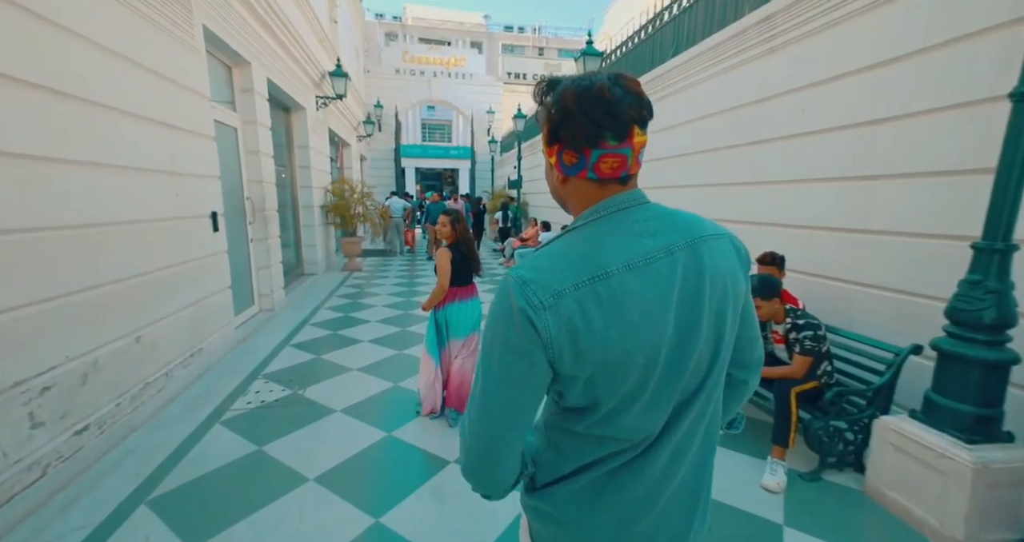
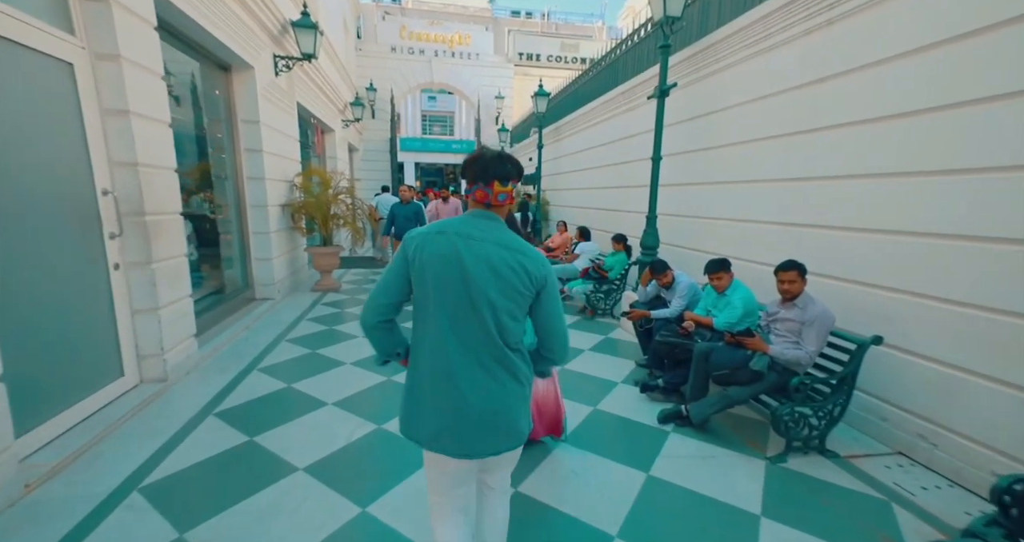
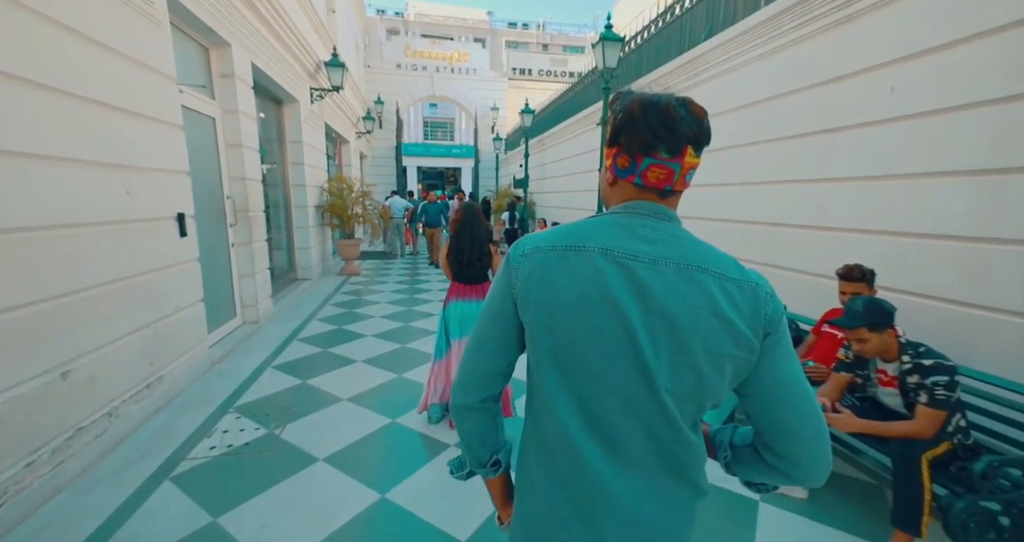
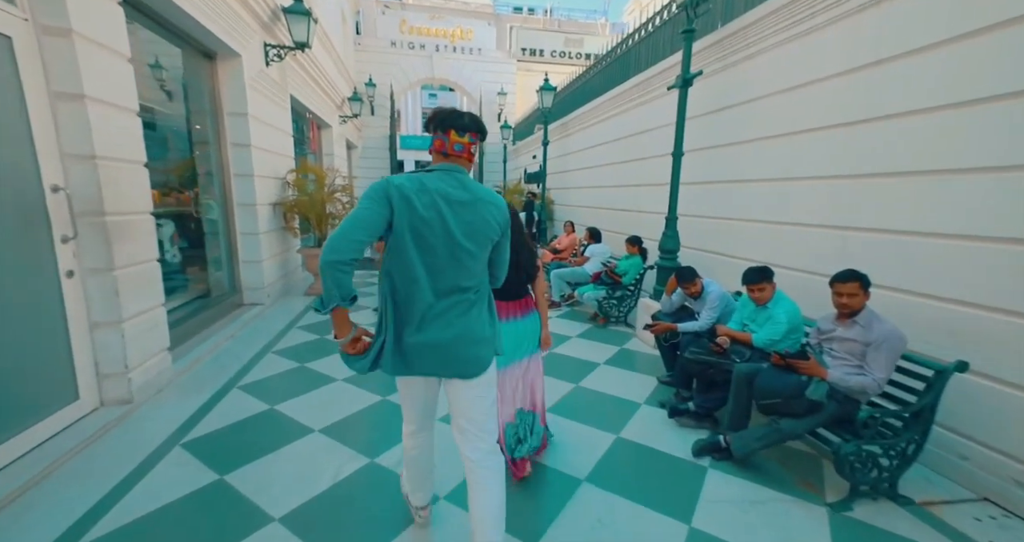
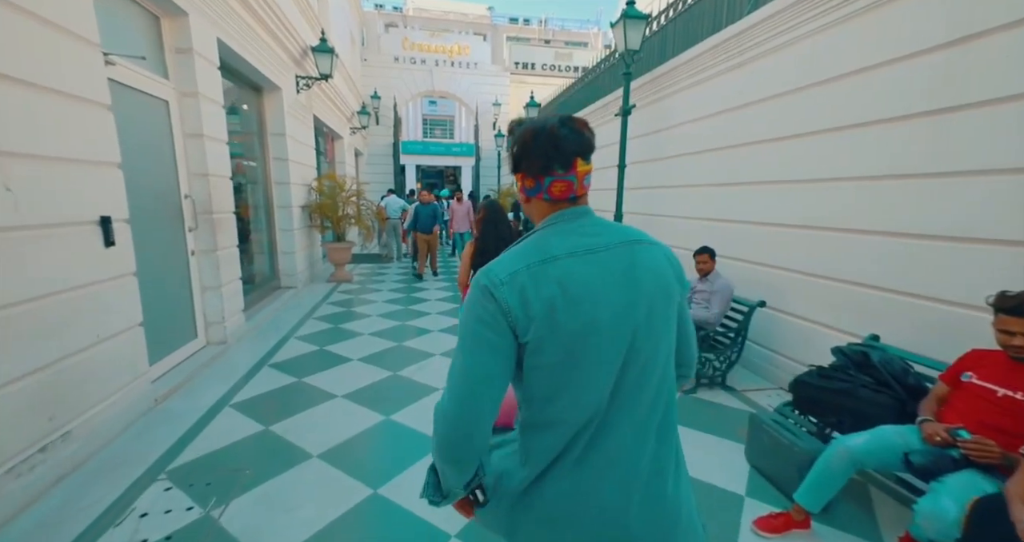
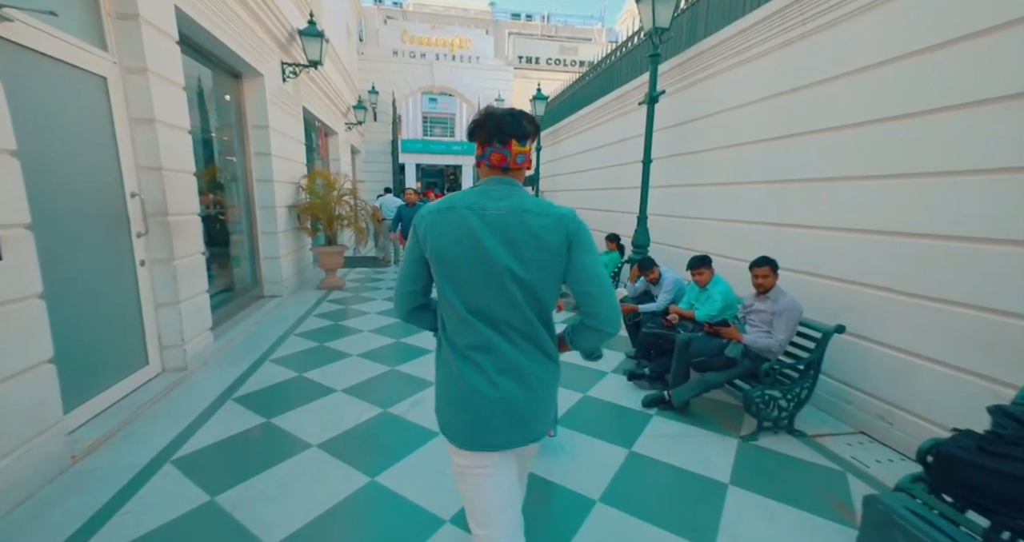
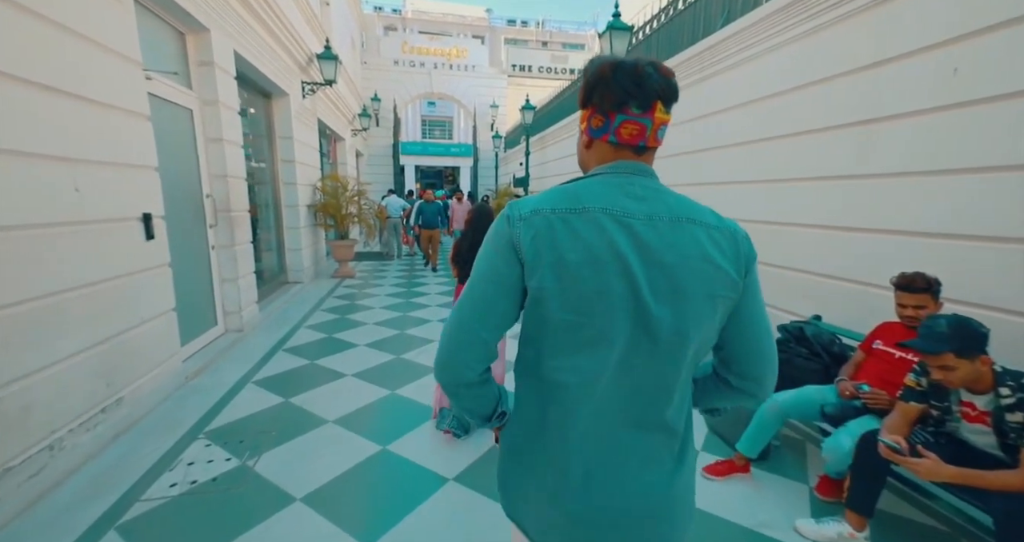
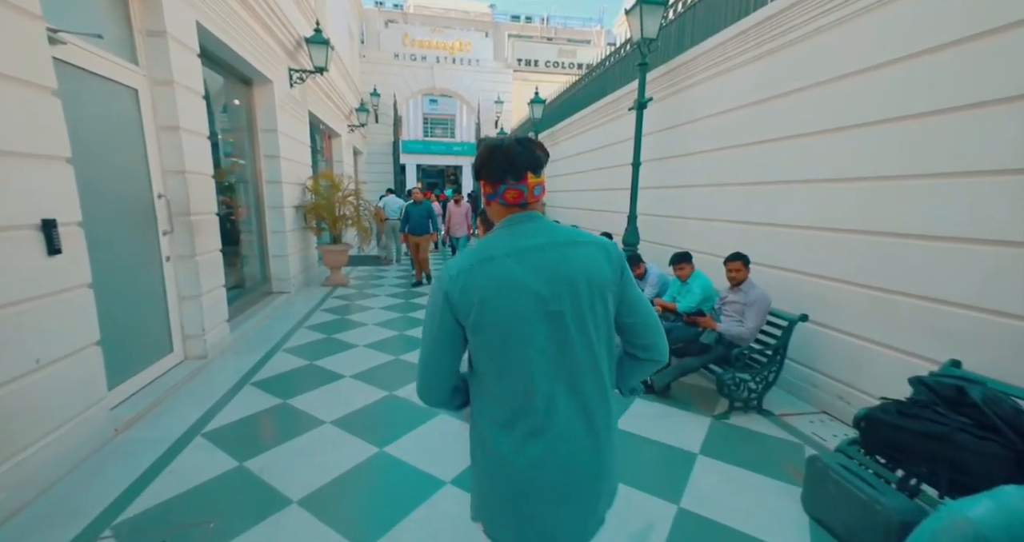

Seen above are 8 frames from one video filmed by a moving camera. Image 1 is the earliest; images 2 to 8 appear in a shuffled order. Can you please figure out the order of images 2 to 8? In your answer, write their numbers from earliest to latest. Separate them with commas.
3, 7, 5, 8, 6, 2, 4
